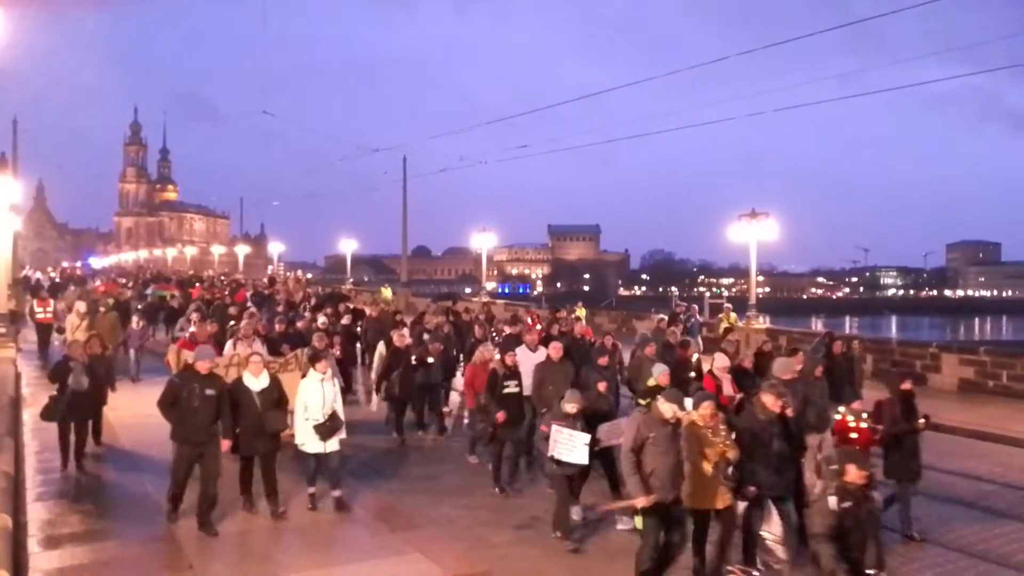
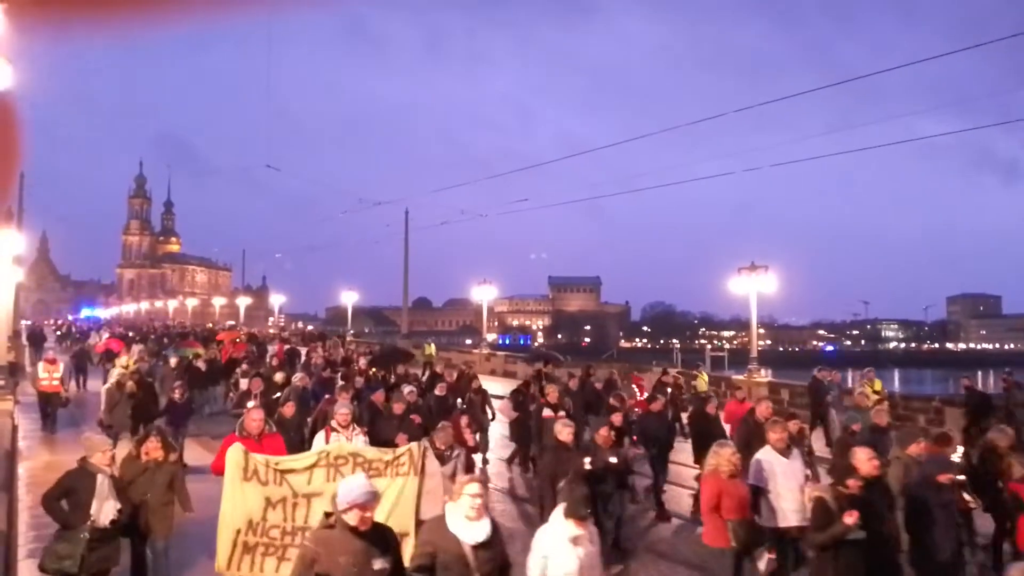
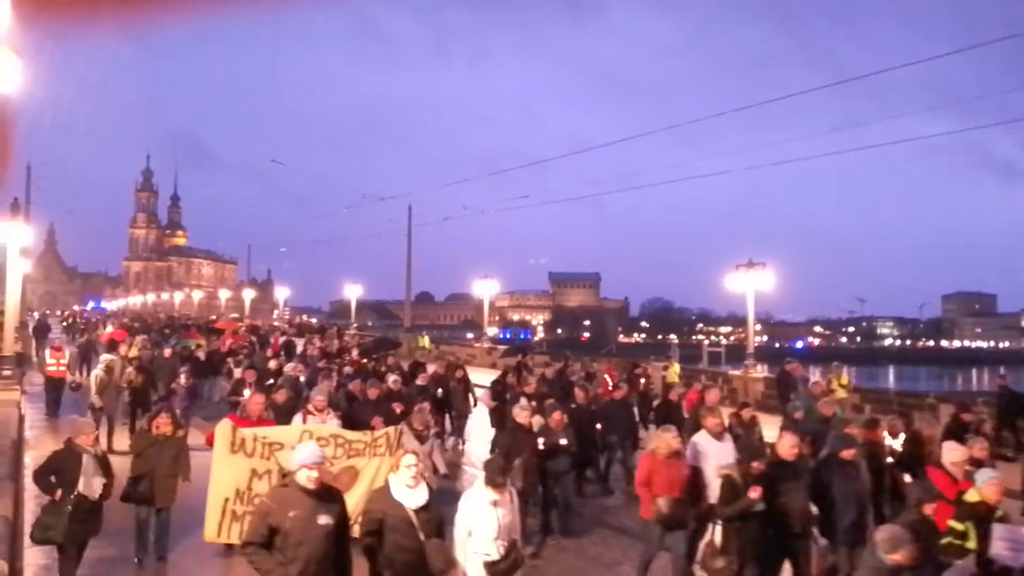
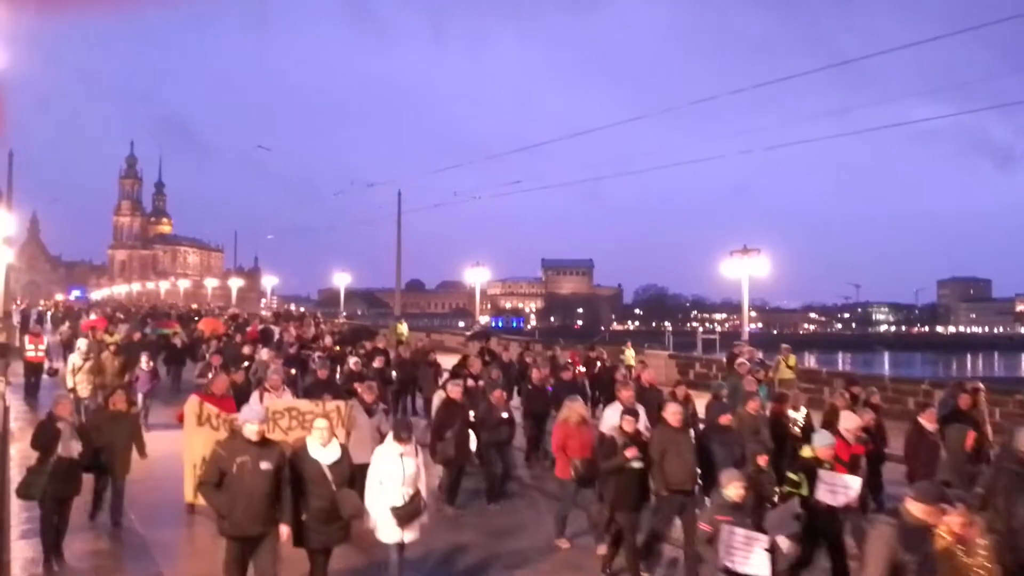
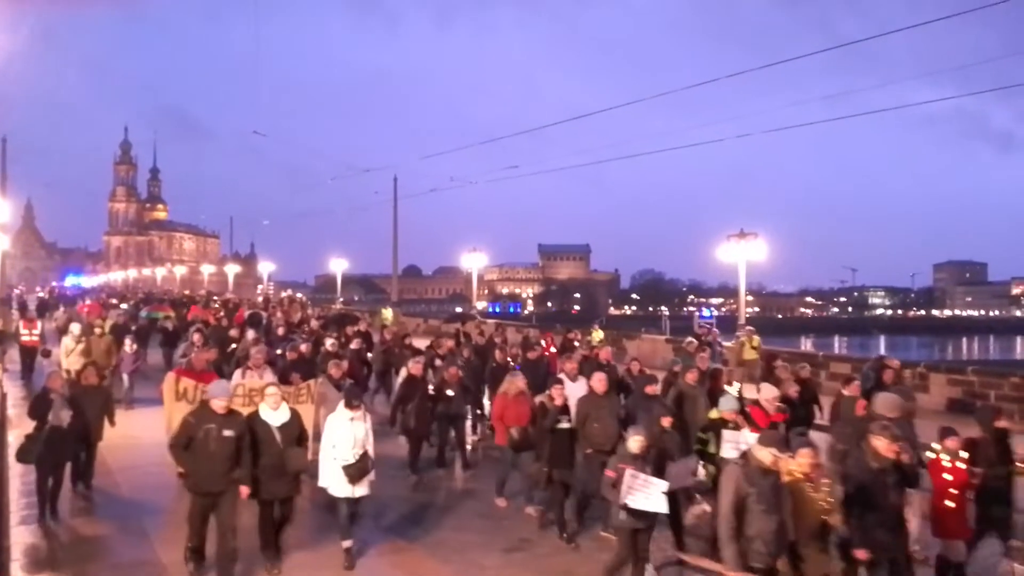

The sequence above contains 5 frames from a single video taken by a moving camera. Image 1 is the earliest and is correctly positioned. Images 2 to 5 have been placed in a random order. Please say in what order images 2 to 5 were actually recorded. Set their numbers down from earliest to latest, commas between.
5, 4, 3, 2
